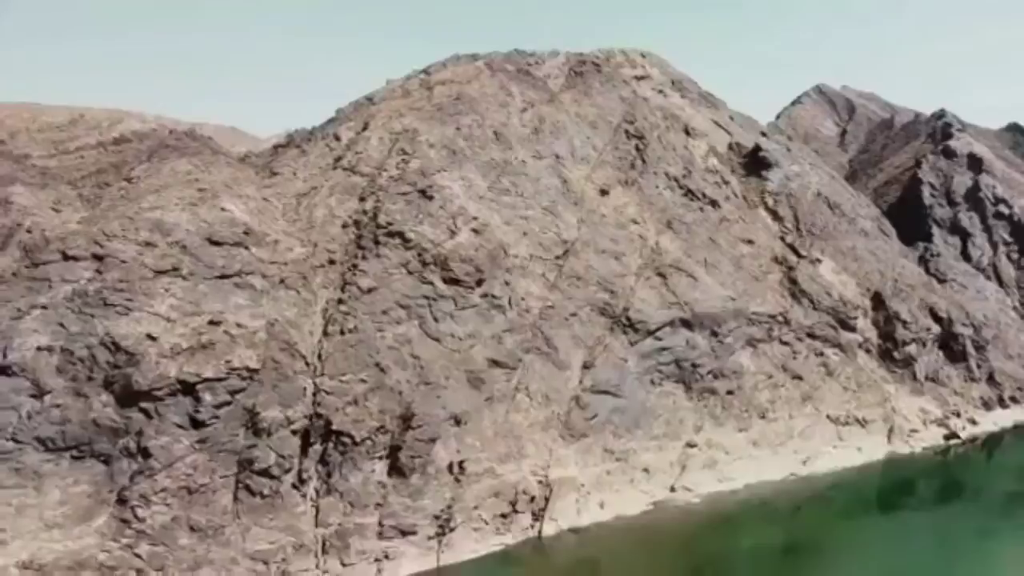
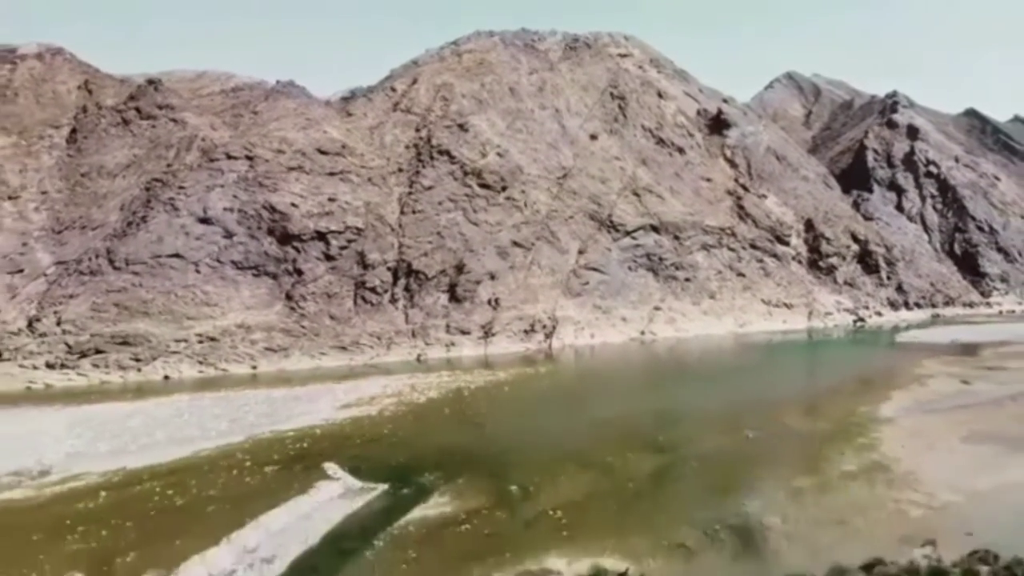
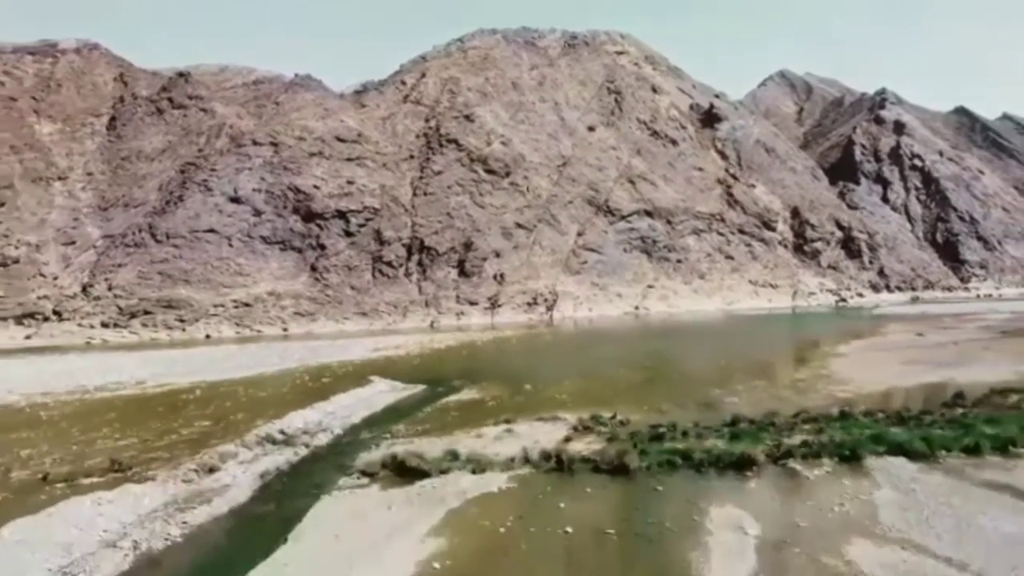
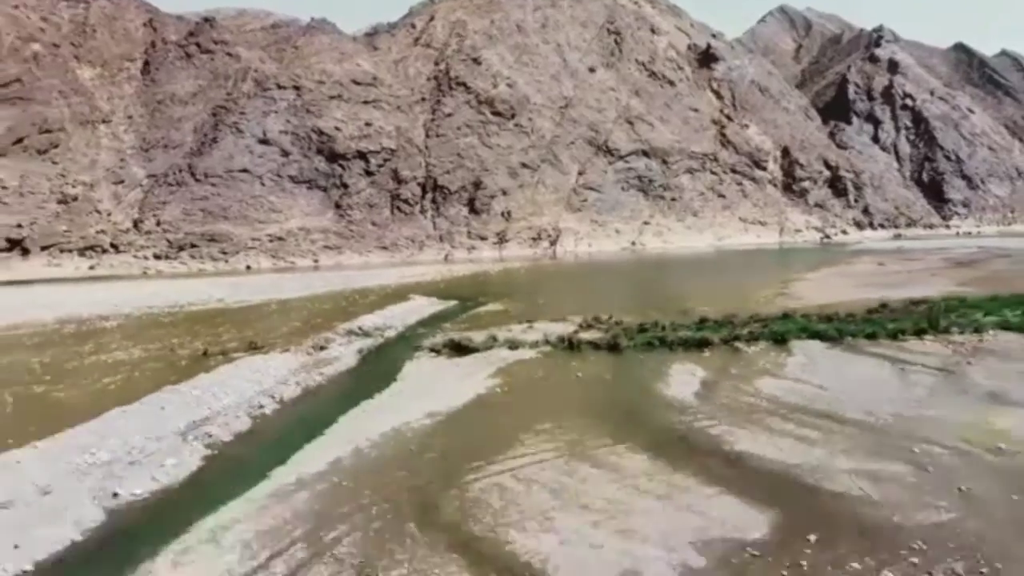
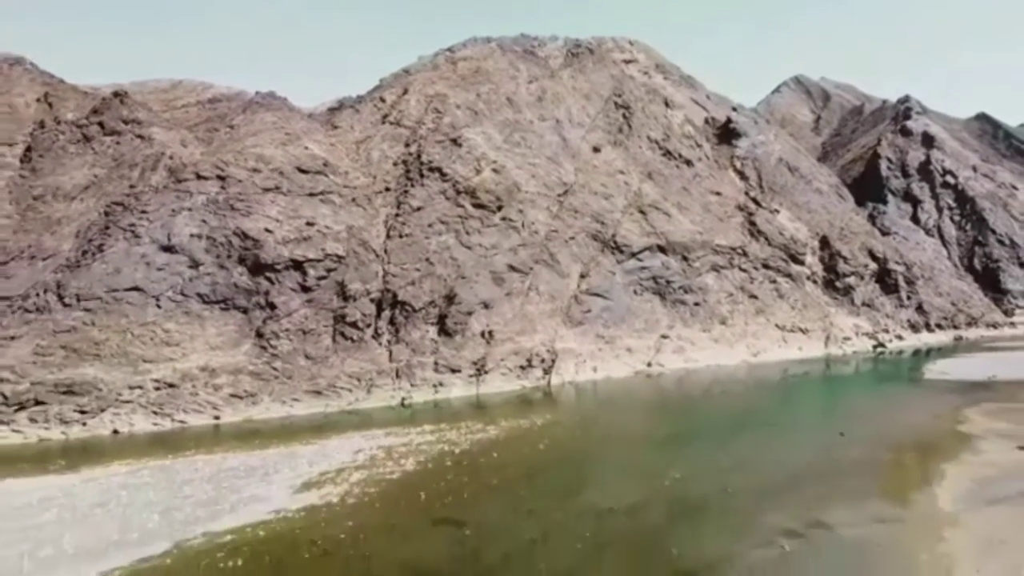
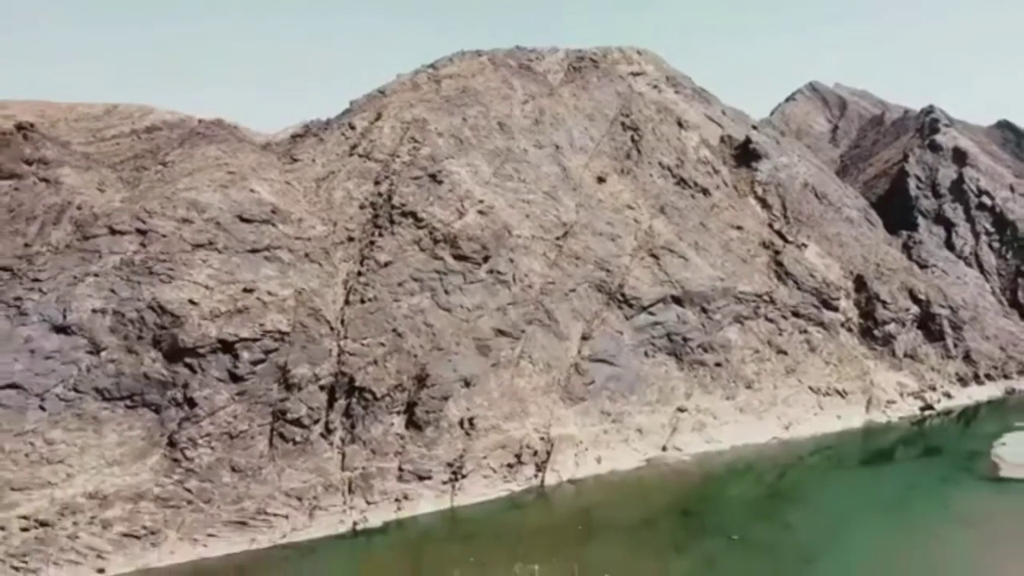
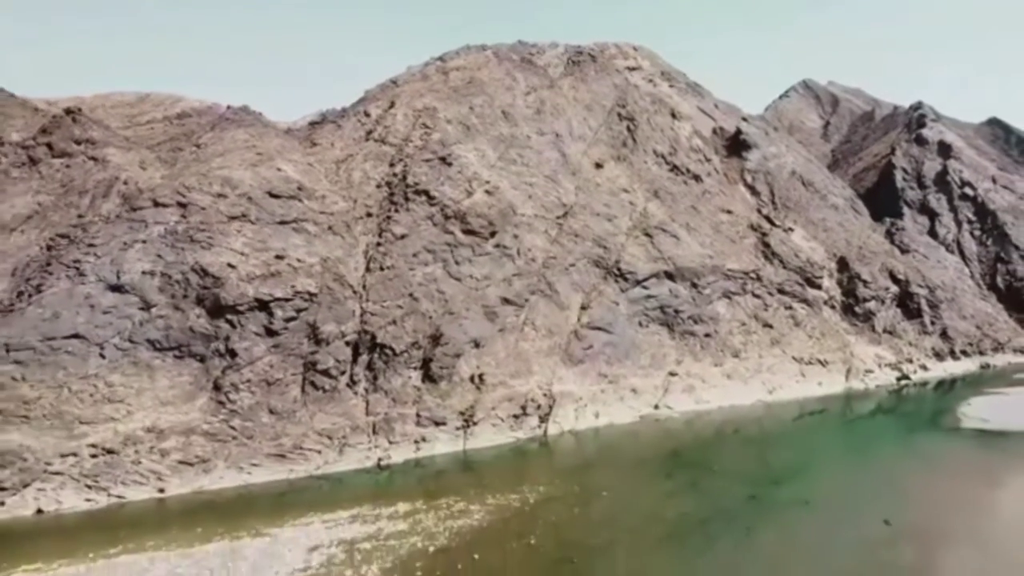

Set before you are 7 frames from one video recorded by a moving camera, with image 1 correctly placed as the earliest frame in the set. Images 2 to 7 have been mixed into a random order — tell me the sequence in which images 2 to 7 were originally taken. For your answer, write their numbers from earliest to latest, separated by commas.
6, 7, 5, 2, 3, 4
